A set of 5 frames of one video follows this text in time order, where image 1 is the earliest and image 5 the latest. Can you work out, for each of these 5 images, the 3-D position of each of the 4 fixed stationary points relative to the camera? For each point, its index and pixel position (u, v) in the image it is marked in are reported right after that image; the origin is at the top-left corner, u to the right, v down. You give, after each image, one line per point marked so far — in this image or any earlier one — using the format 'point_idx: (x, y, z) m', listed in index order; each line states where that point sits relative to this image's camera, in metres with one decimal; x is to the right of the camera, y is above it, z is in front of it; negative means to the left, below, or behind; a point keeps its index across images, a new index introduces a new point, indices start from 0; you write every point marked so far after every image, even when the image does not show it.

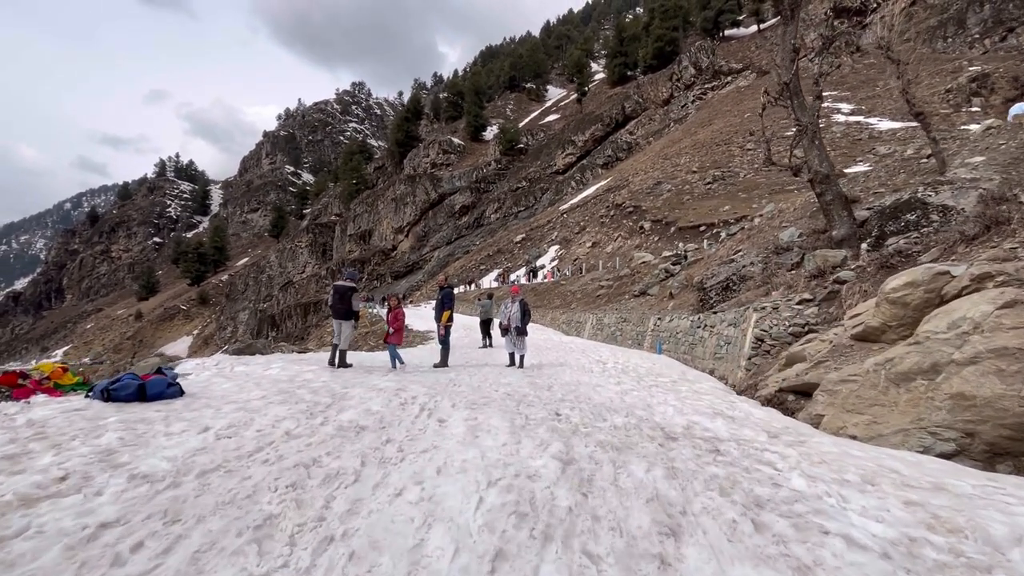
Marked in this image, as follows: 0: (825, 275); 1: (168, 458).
0: (+5.7, +0.2, +8.6) m
1: (-2.1, -1.1, +2.9) m
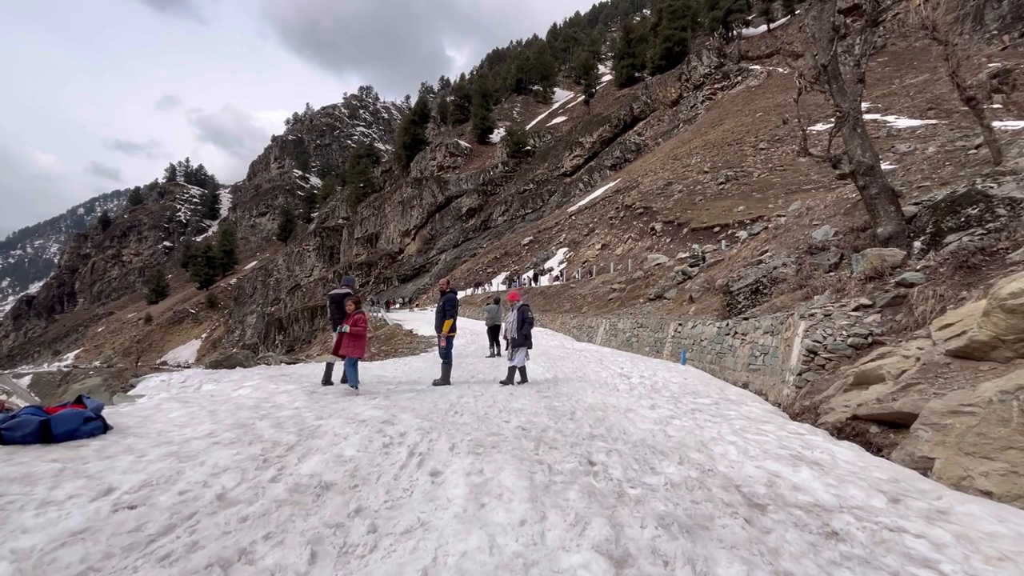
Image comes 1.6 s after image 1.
0: (+5.9, +0.2, +7.5) m
1: (-2.0, -1.1, +1.9) m
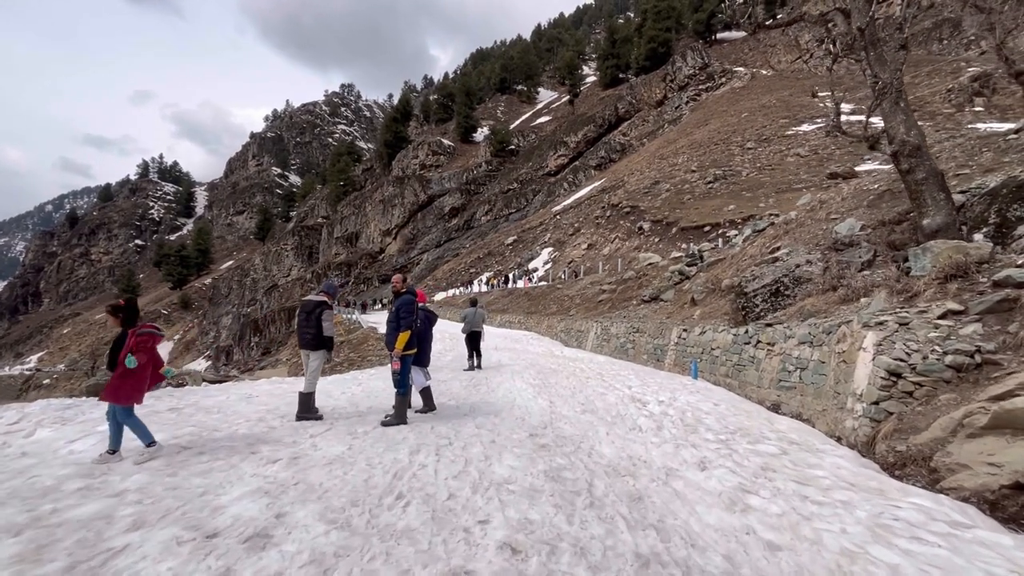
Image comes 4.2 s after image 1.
0: (+5.7, +0.2, +5.9) m
1: (-2.1, -1.1, +0.1) m
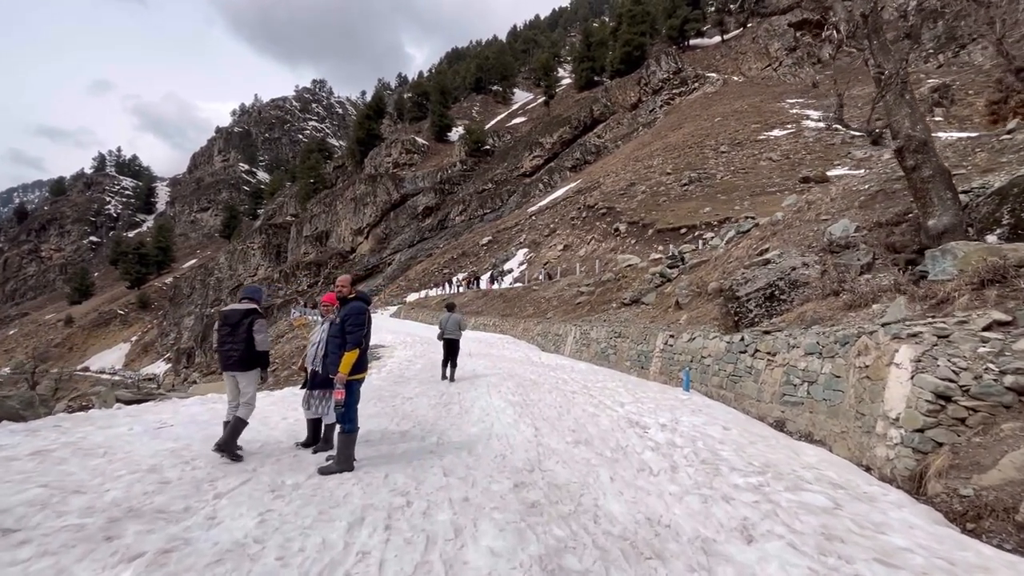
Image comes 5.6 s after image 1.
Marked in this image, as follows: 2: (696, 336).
0: (+5.5, +0.1, +5.2) m
1: (-2.0, -1.1, -1.0) m
2: (+4.0, -1.0, +10.2) m
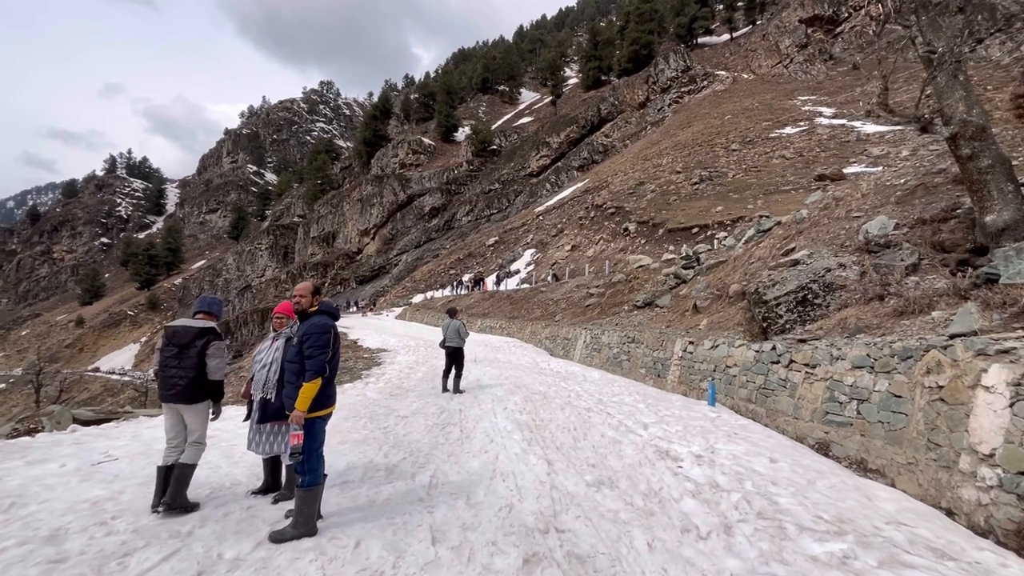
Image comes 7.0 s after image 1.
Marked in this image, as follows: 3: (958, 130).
0: (+5.5, 0.0, +4.4) m
1: (-2.0, -1.2, -1.7) m
2: (+4.1, -1.1, +9.4) m
3: (+7.0, +2.5, +7.4) m
